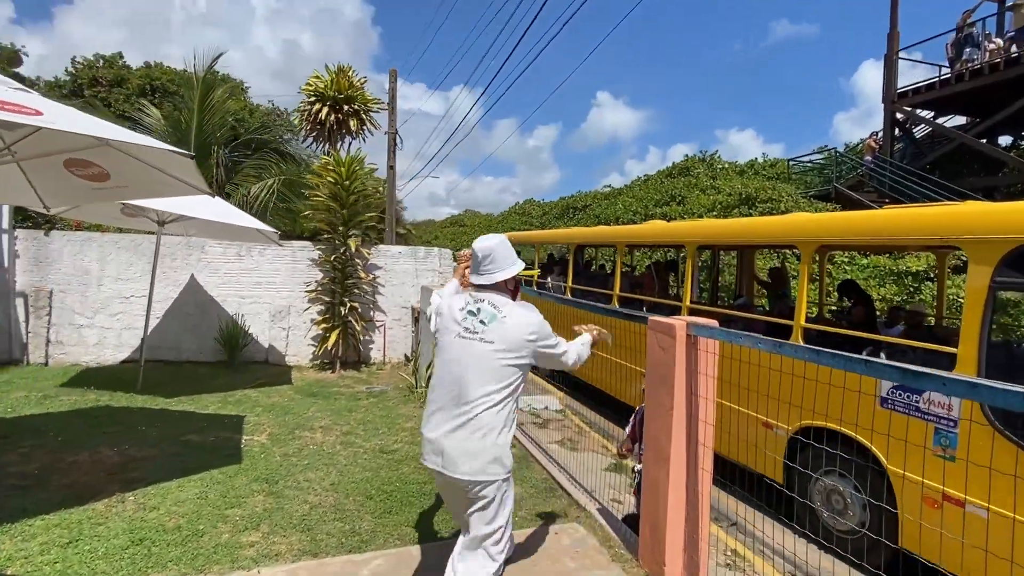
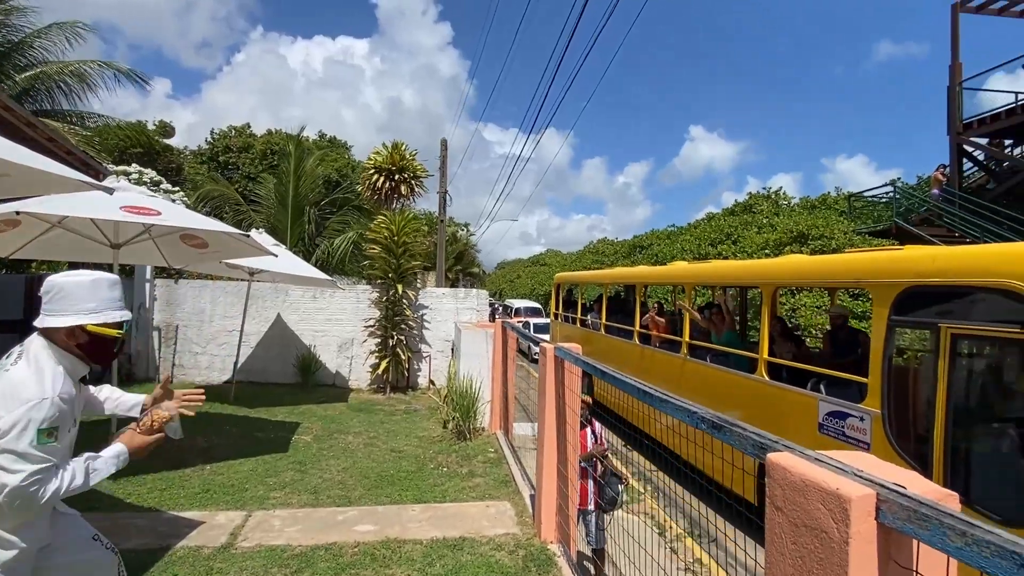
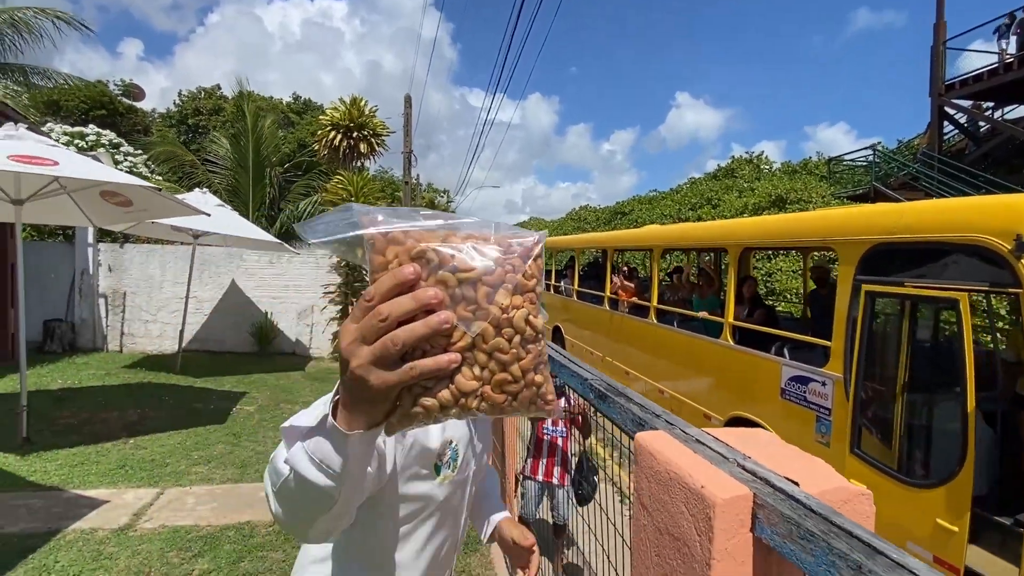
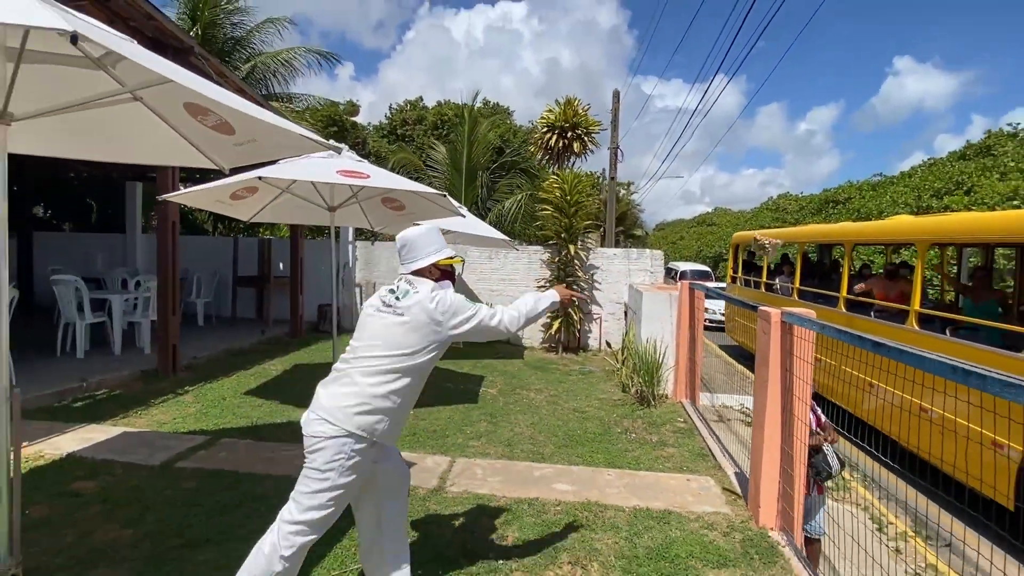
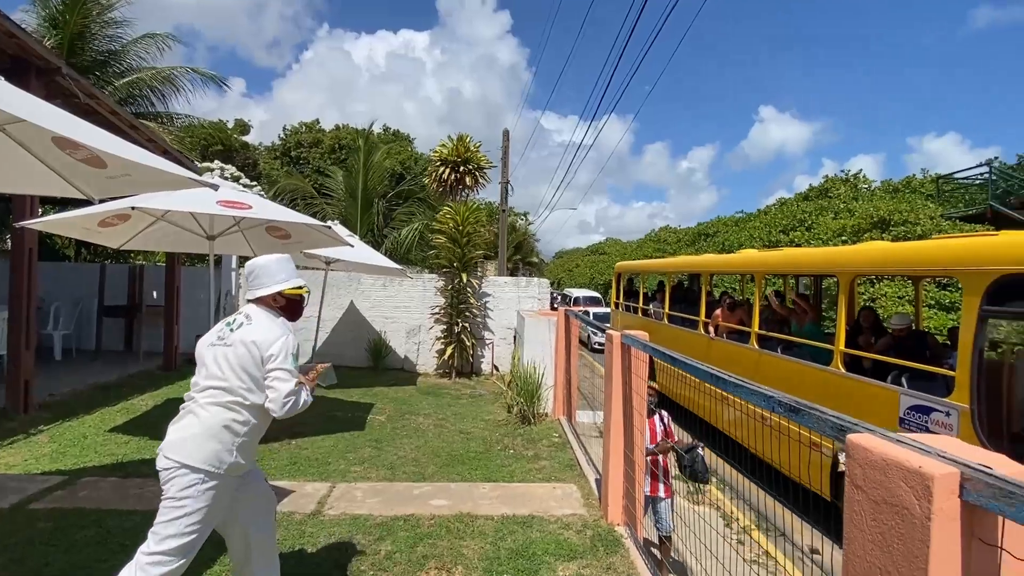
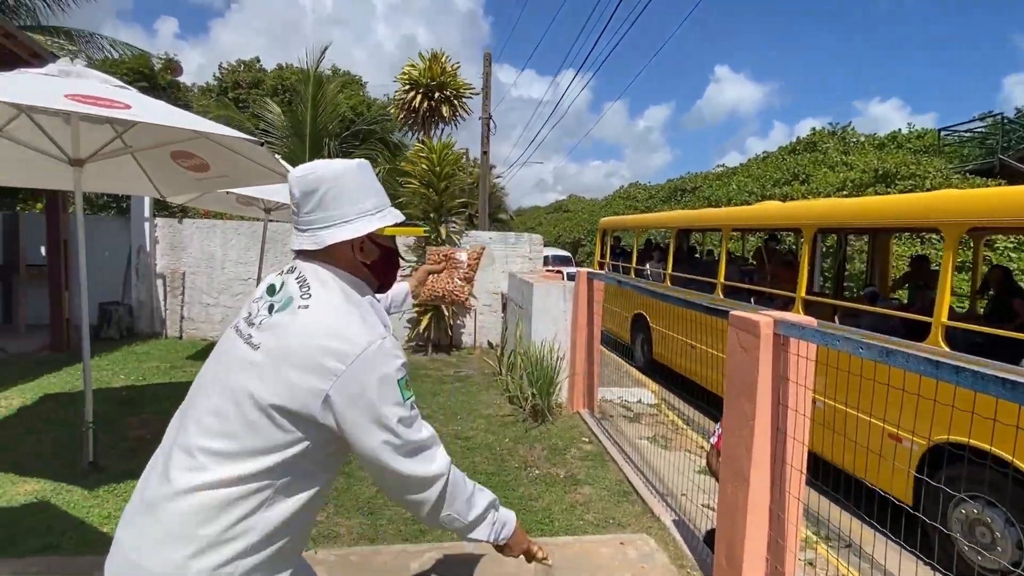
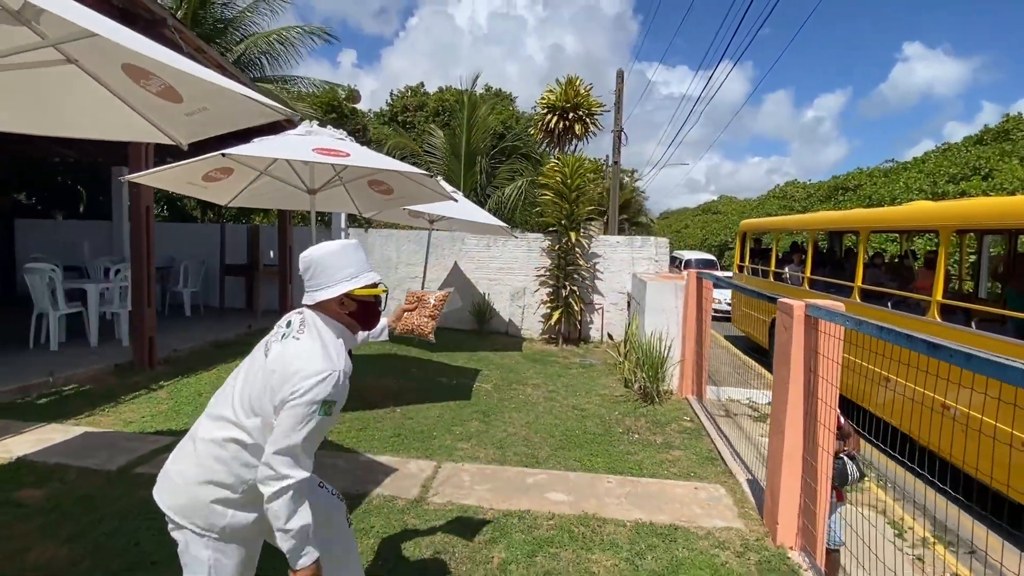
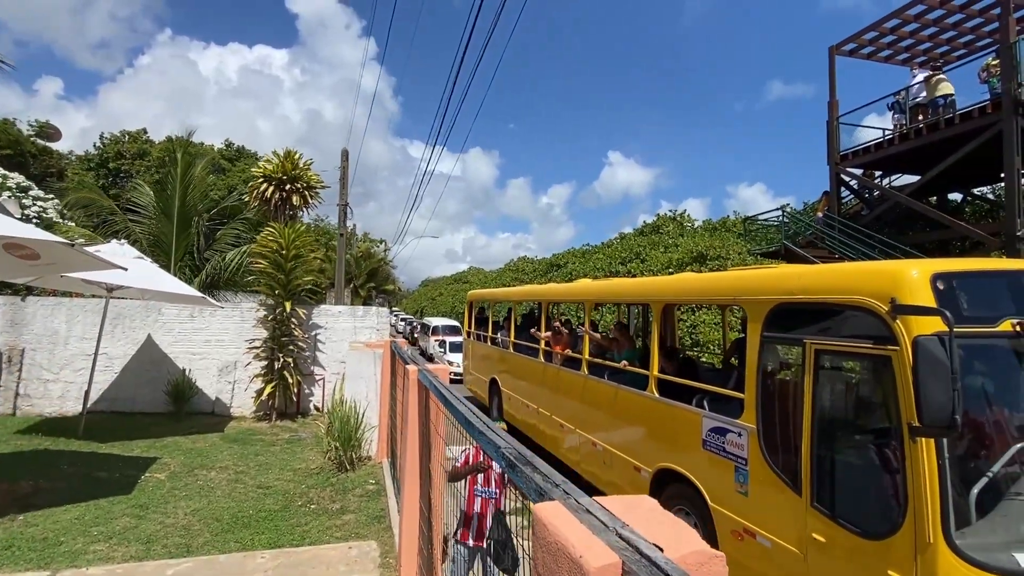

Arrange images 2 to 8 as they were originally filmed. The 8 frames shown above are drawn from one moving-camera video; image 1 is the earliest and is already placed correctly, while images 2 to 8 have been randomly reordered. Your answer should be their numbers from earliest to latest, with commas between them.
6, 7, 4, 5, 2, 8, 3
